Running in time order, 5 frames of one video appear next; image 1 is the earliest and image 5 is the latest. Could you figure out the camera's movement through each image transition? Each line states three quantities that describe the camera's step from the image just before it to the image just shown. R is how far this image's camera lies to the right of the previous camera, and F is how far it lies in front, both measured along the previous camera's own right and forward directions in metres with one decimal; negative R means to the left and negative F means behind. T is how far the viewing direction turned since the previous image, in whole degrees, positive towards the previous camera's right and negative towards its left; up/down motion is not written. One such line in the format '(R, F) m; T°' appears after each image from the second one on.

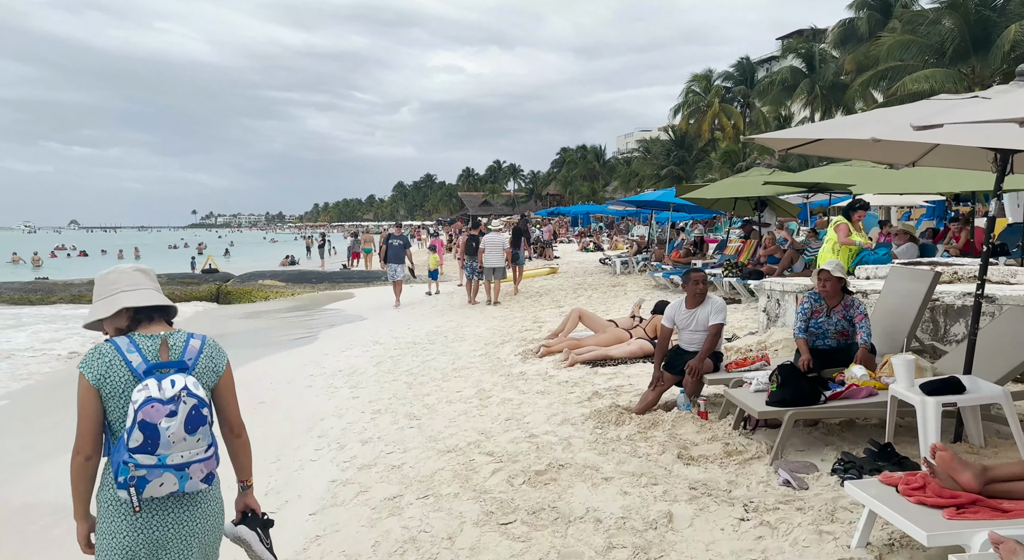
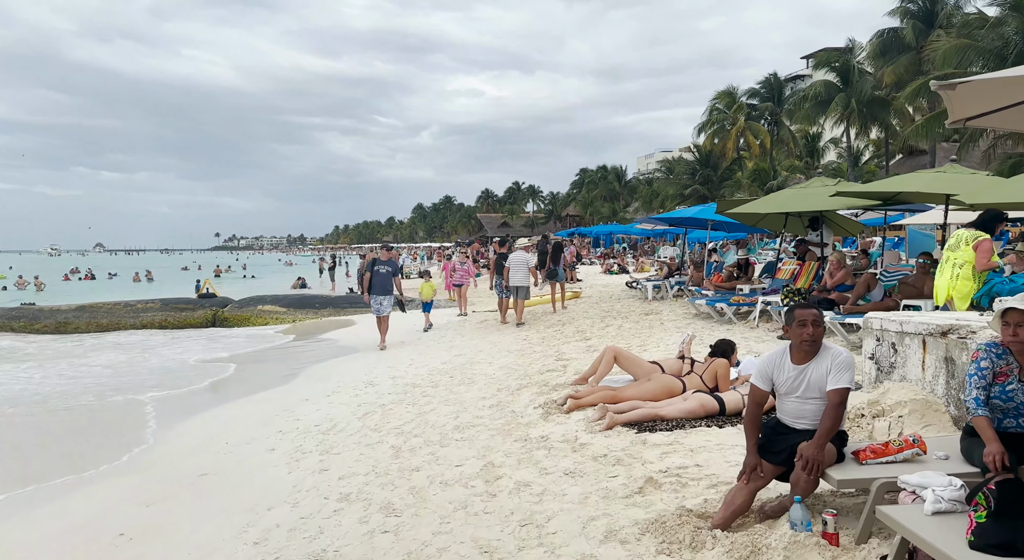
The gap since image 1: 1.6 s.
(0.0, +1.5) m; -2°
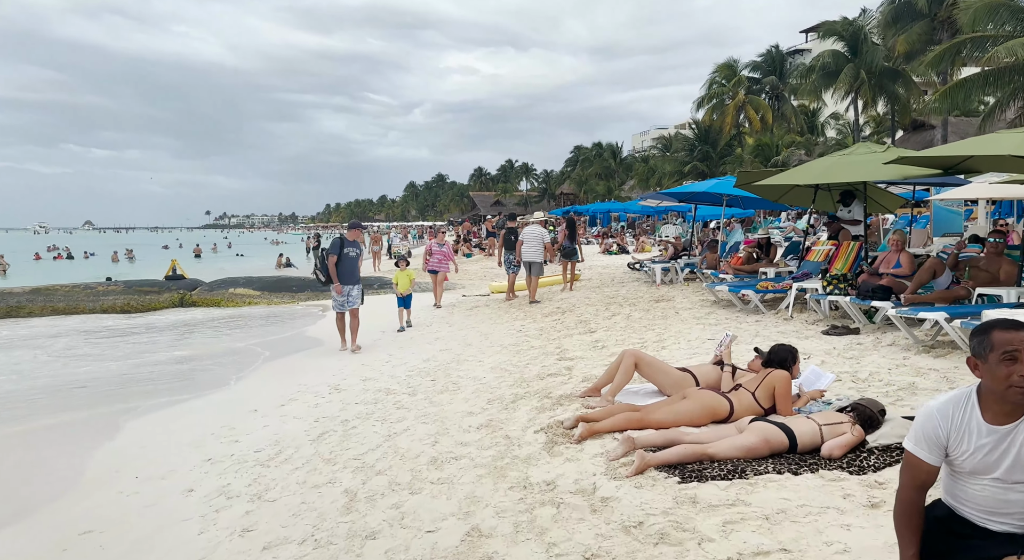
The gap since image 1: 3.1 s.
(0.0, +1.3) m; +1°
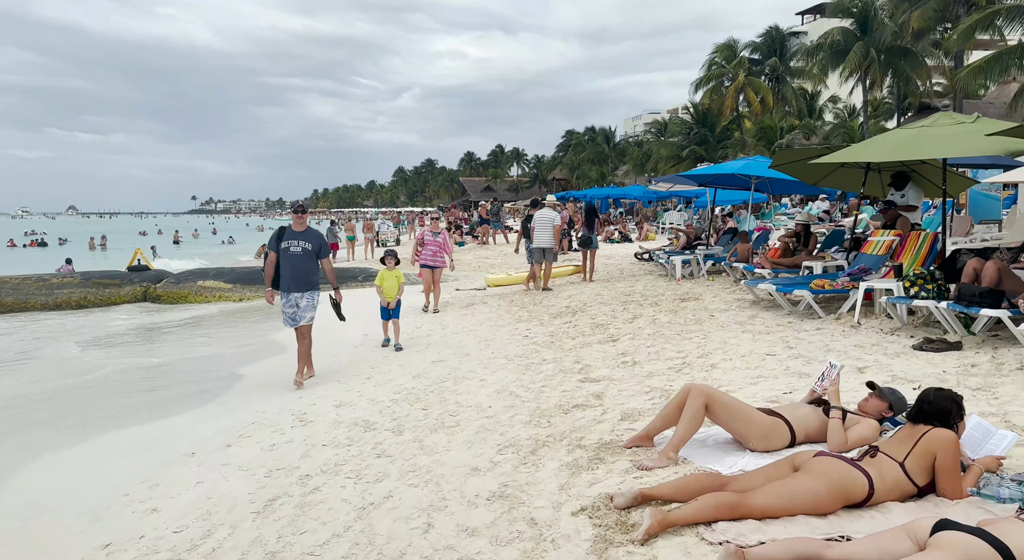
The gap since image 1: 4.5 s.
(-0.2, +1.4) m; +1°
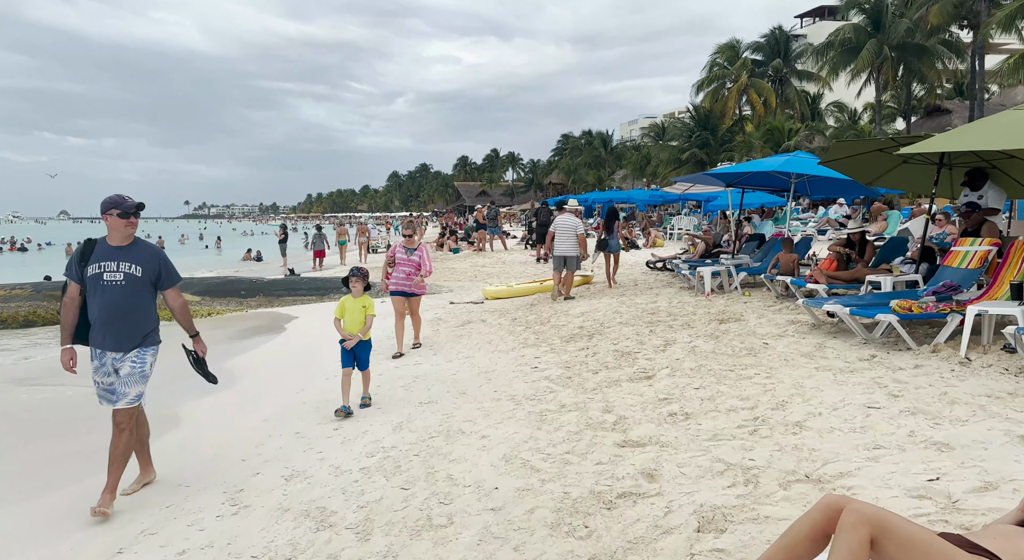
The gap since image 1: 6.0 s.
(-0.1, +1.5) m; 0°
